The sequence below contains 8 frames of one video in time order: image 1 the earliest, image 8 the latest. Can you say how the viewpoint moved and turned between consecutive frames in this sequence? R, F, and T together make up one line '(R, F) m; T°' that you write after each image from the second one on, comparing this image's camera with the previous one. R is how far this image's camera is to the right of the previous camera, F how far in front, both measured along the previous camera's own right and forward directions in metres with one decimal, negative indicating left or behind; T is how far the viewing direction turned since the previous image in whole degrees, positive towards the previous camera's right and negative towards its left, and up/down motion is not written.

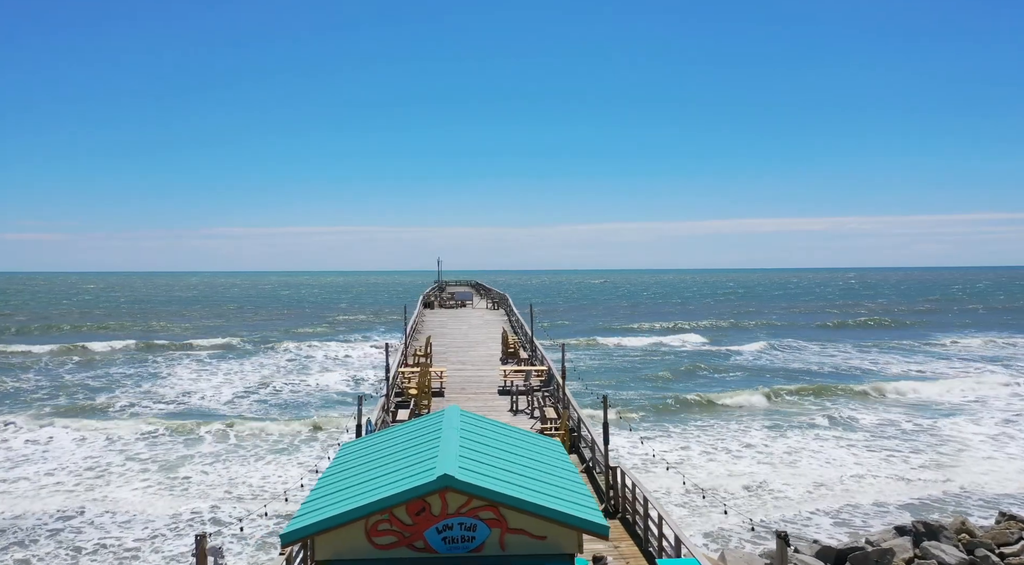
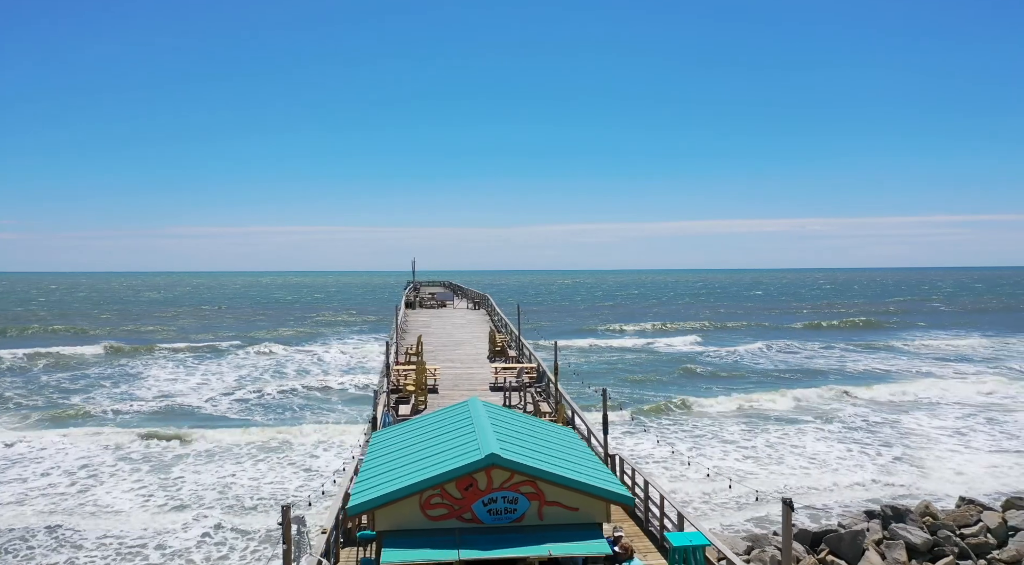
(-0.3, -0.6) m; +2°
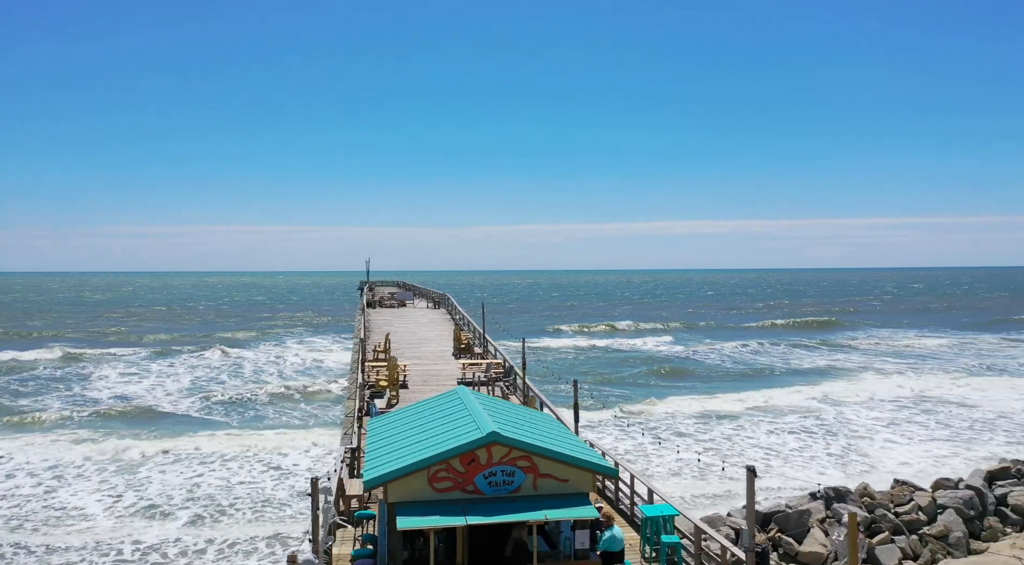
(-0.2, -0.6) m; +3°
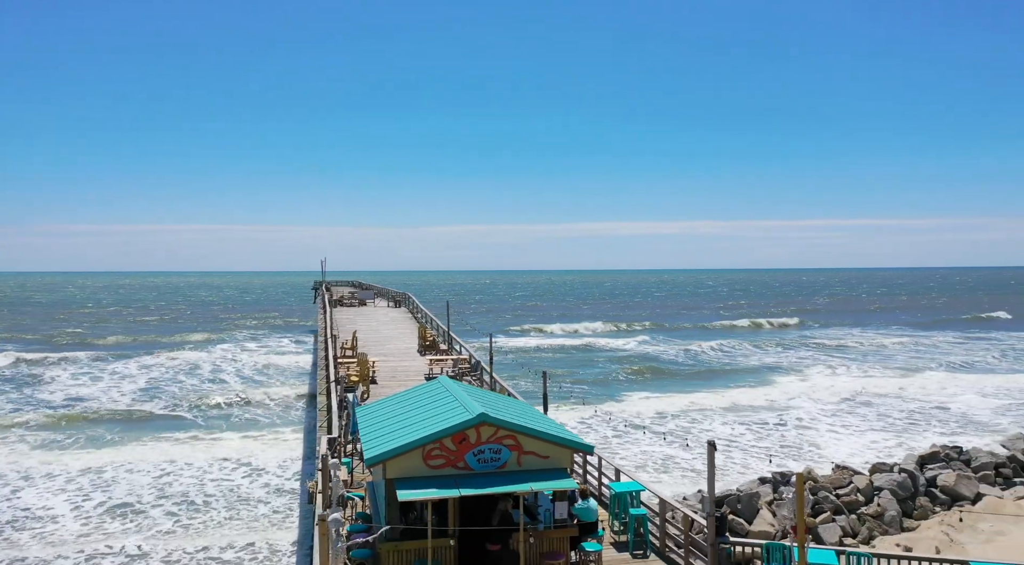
(-0.2, -0.6) m; +3°
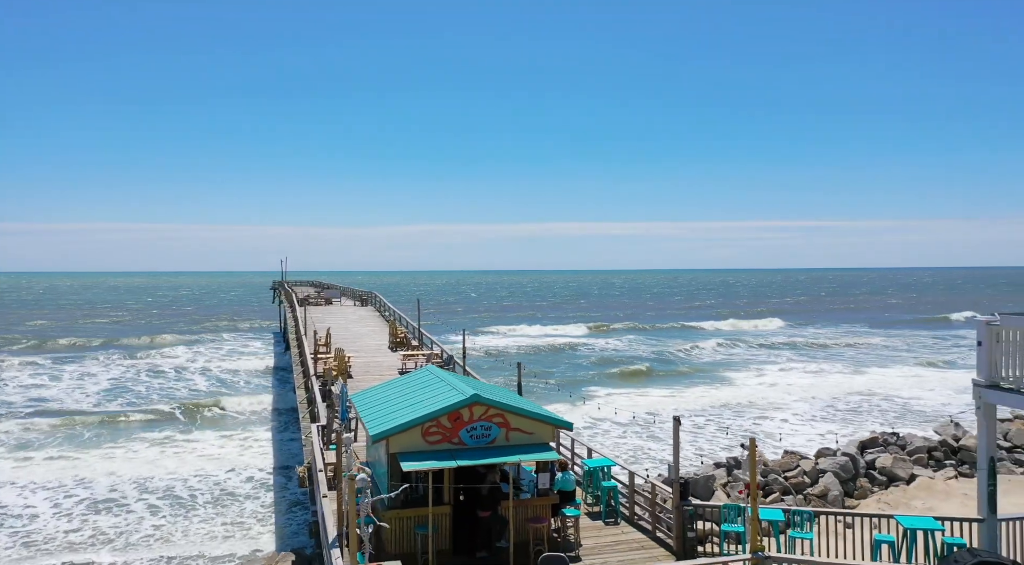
(-0.2, -0.7) m; +3°
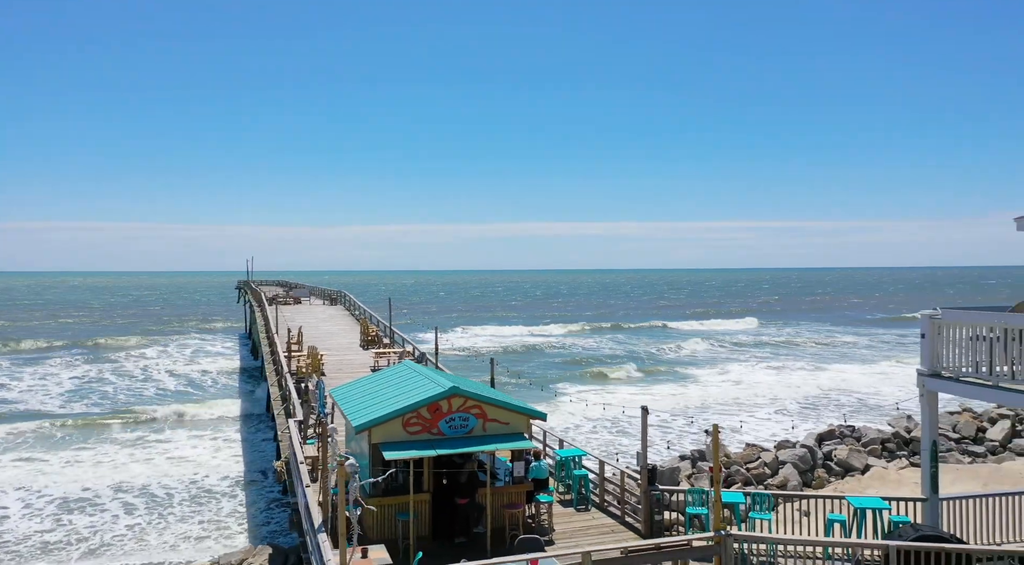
(-0.1, -0.3) m; +2°
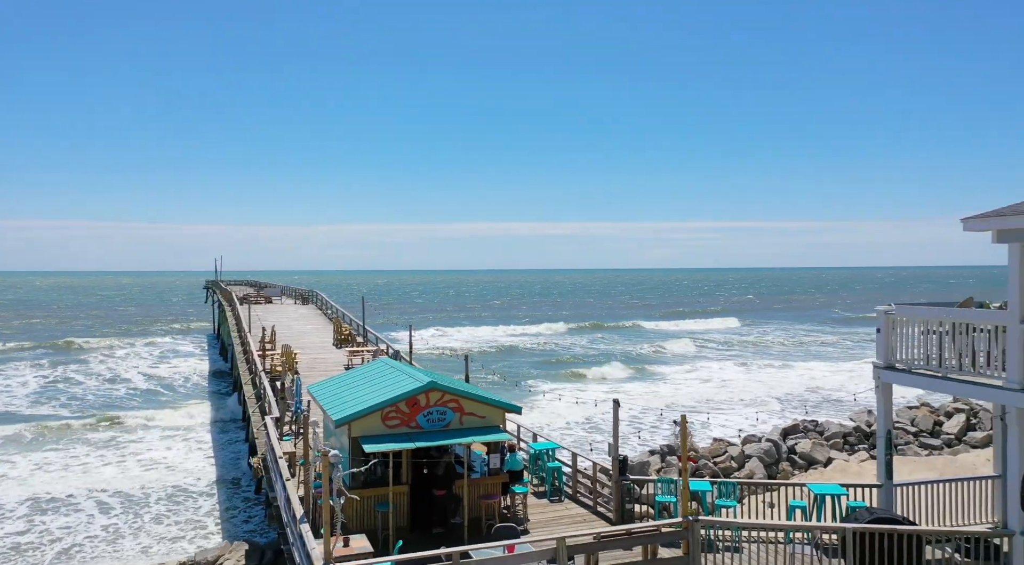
(0.0, -0.2) m; +2°
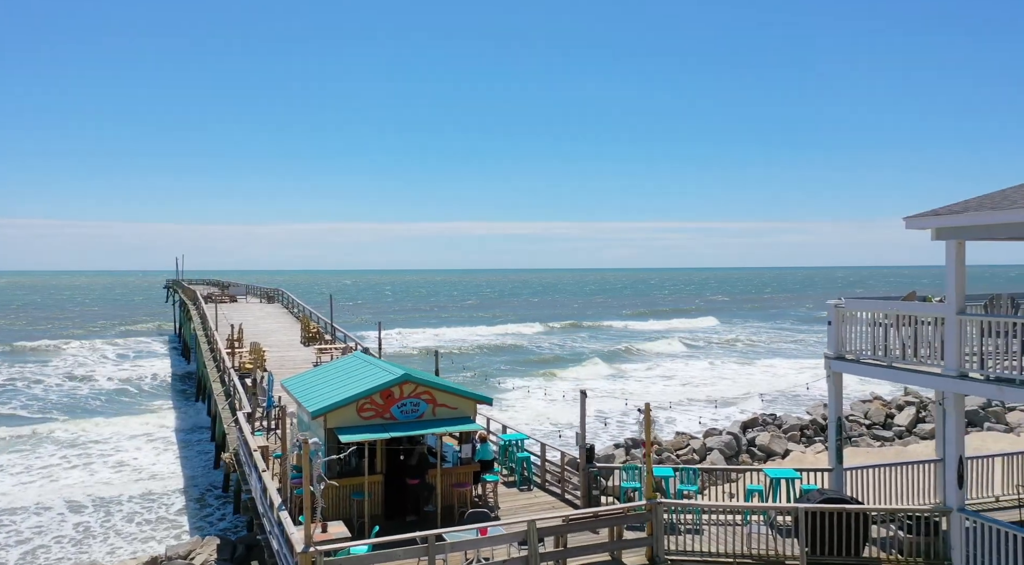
(0.0, -0.3) m; +2°
